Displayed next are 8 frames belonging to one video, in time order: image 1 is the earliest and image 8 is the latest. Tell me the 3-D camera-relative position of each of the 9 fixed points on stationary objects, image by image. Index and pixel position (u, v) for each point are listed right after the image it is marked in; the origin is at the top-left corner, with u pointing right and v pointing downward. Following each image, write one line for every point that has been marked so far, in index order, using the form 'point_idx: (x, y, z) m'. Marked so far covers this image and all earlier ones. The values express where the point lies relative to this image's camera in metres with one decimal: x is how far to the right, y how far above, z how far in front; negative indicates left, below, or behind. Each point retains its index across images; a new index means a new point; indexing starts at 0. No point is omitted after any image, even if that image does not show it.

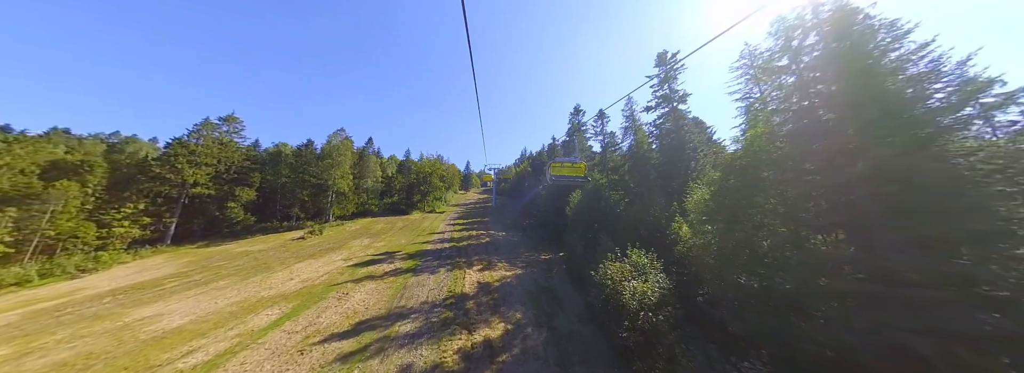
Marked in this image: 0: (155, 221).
0: (-25.1, -2.4, +16.3) m
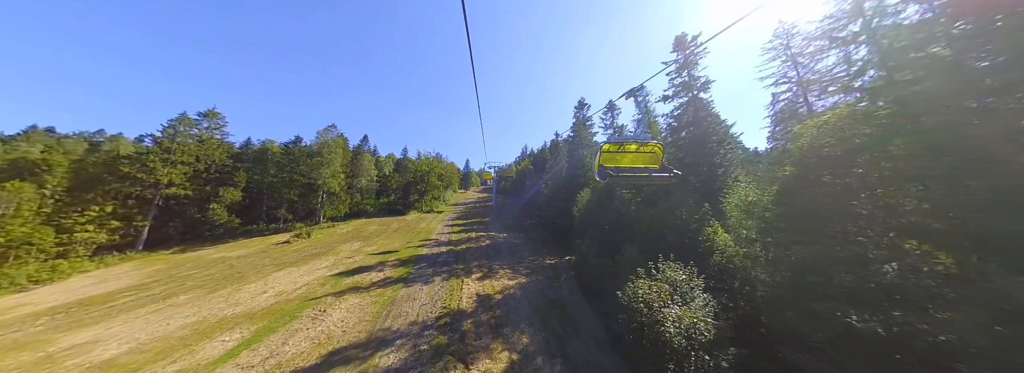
0: (-25.0, -2.5, +14.9) m
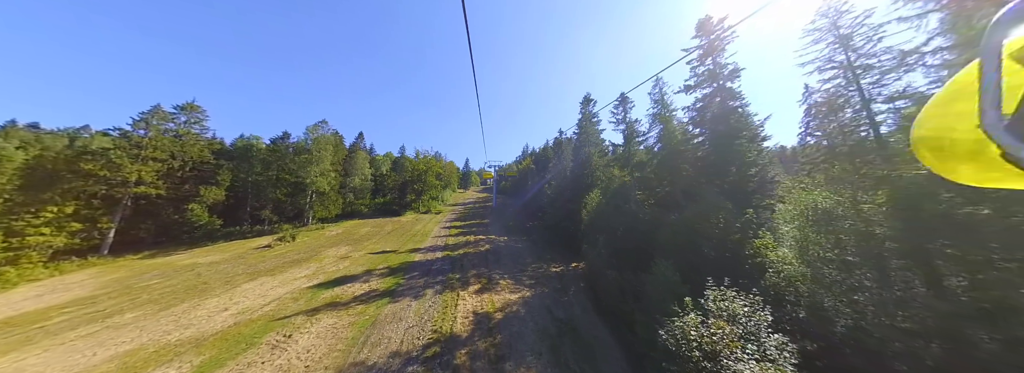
0: (-24.9, -2.4, +13.6) m
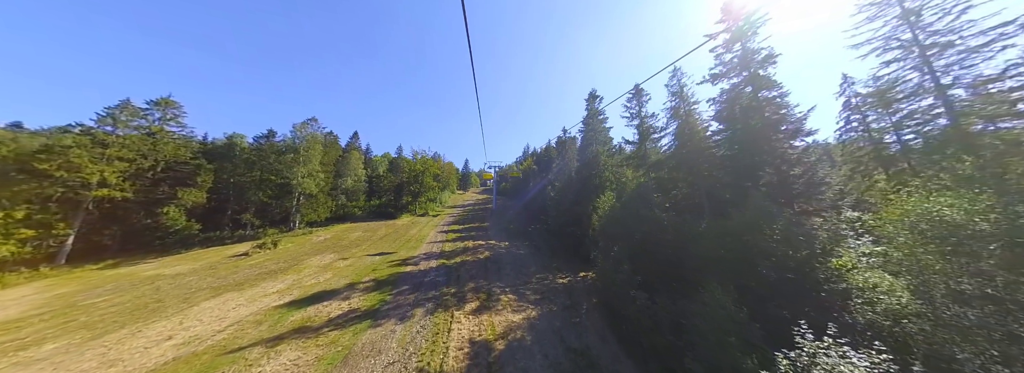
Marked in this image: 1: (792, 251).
0: (-24.7, -2.5, +12.2) m
1: (+6.4, -1.4, +5.3) m
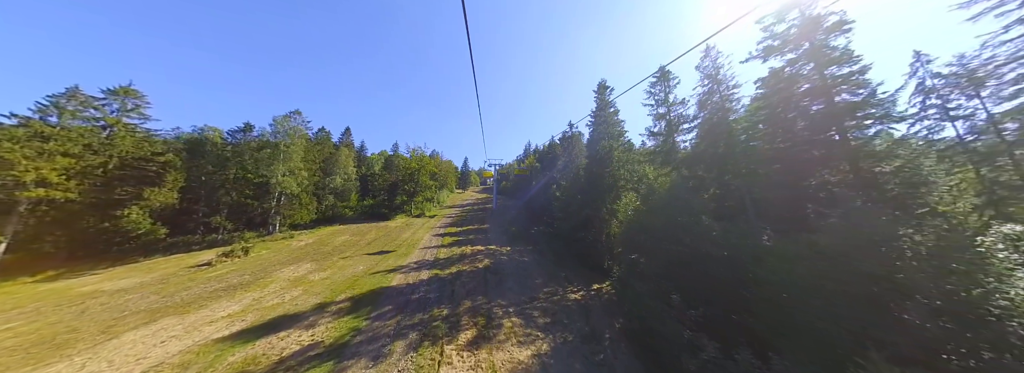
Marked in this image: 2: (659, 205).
0: (-24.6, -2.5, +10.3) m
1: (+6.6, -1.5, +3.5) m
2: (+5.3, -0.6, +8.3) m
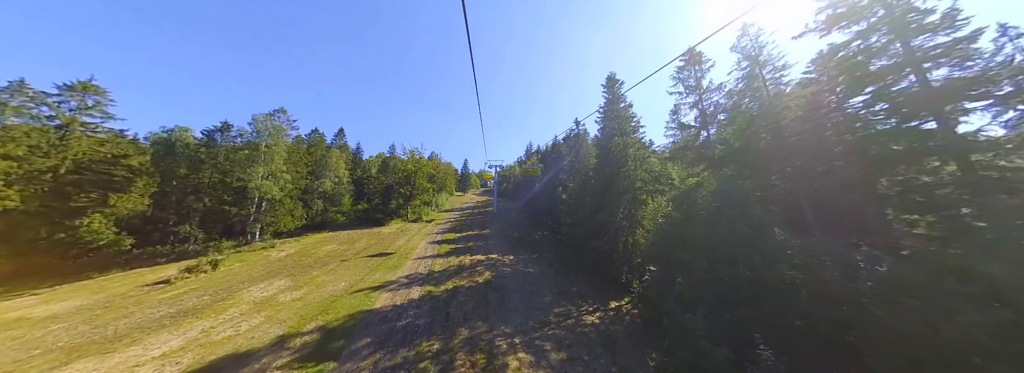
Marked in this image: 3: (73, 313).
0: (-24.4, -2.8, +8.8) m
1: (+6.8, -1.5, +1.8) m
2: (+5.4, -0.7, +6.6) m
3: (-15.8, -4.6, +8.4) m
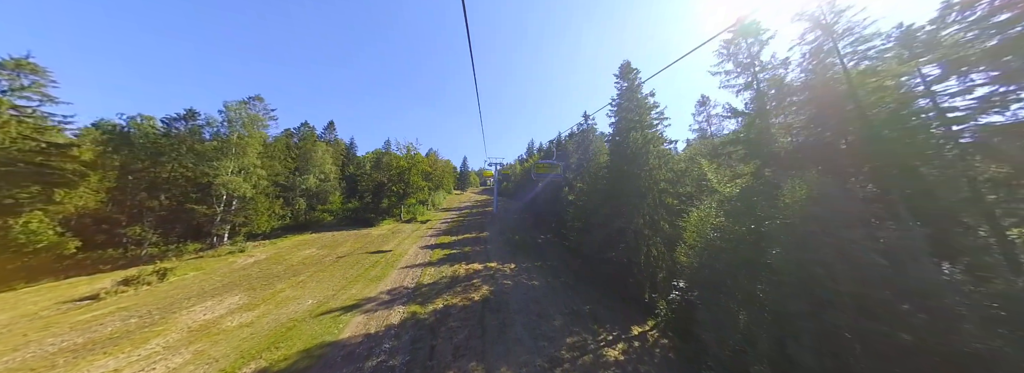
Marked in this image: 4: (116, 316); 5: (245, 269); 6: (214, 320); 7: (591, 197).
0: (-24.3, -2.5, +6.9) m
1: (+6.9, -1.6, 0.0) m
2: (+5.6, -0.8, +4.8) m
3: (-15.7, -4.4, +6.6) m
4: (-13.2, -4.3, +7.8) m
5: (-13.4, -4.2, +11.7) m
6: (-9.7, -4.3, +7.6) m
7: (+4.9, -0.6, +13.8) m
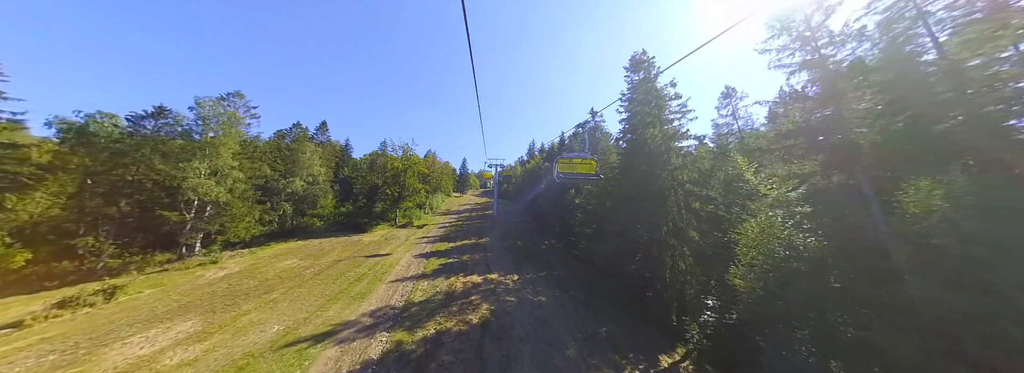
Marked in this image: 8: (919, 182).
0: (-24.1, -2.7, +5.6) m
1: (+7.0, -1.6, -1.4) m
2: (+5.7, -0.8, +3.4) m
3: (-15.5, -4.5, +5.2) m
4: (-13.1, -4.4, +6.4) m
5: (-13.2, -4.4, +10.3) m
6: (-9.6, -4.5, +6.2) m
7: (+5.0, -0.7, +12.4) m
8: (+6.3, -0.2, +3.2) m
